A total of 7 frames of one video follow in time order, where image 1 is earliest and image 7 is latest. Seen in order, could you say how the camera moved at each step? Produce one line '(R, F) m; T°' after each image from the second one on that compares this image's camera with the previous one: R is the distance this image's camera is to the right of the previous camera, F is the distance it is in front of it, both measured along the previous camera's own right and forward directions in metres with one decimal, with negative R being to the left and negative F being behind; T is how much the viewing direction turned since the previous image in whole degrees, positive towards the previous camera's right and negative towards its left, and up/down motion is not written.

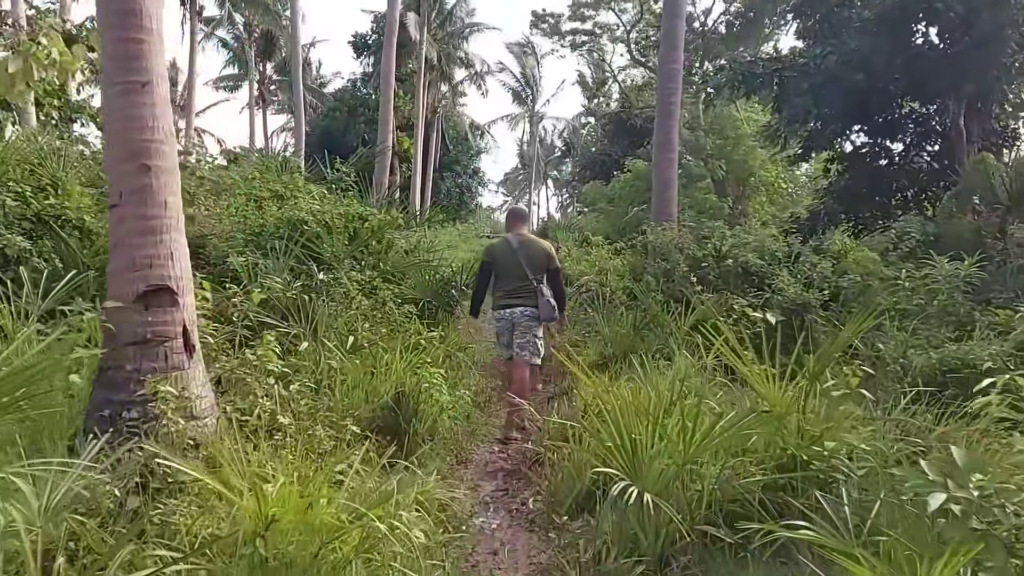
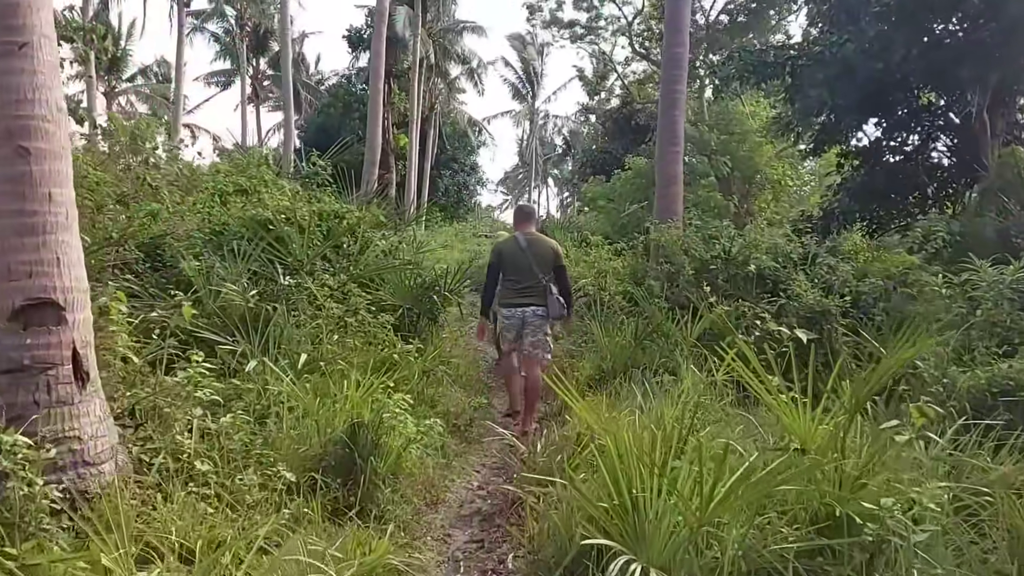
(+0.1, +0.6) m; 0°
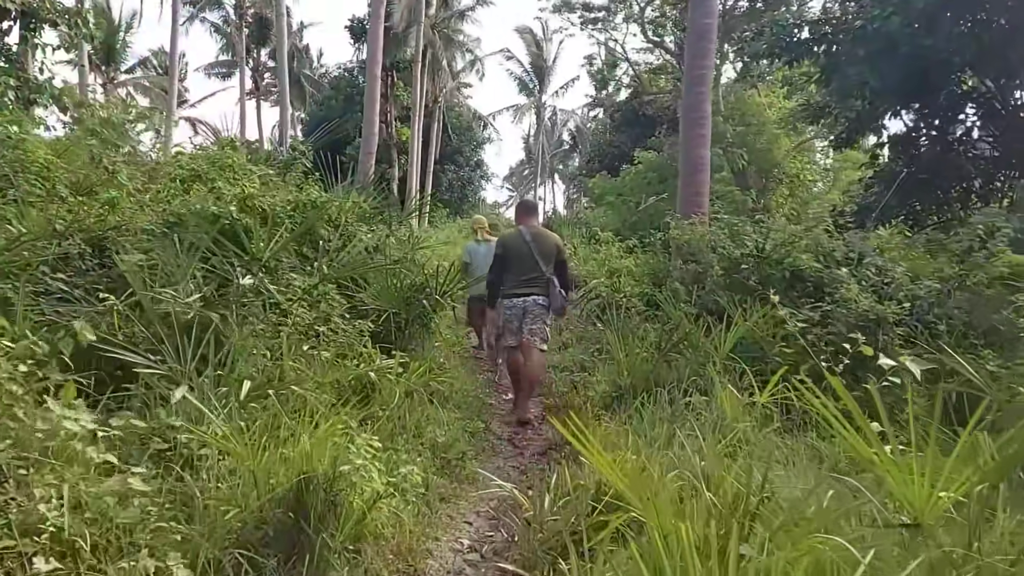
(0.0, +0.9) m; 0°
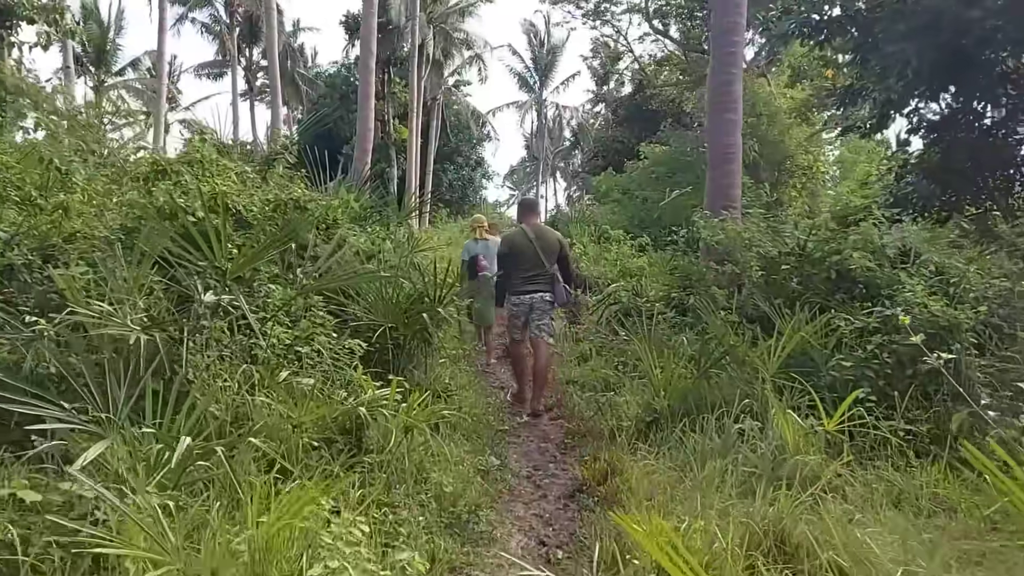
(-0.1, +0.7) m; 0°
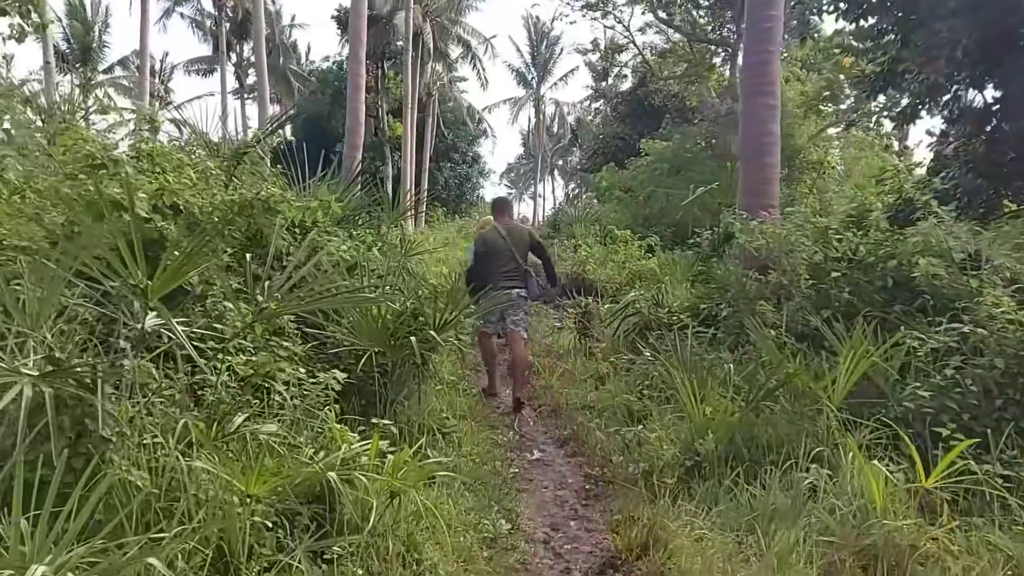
(-0.1, +0.8) m; 0°
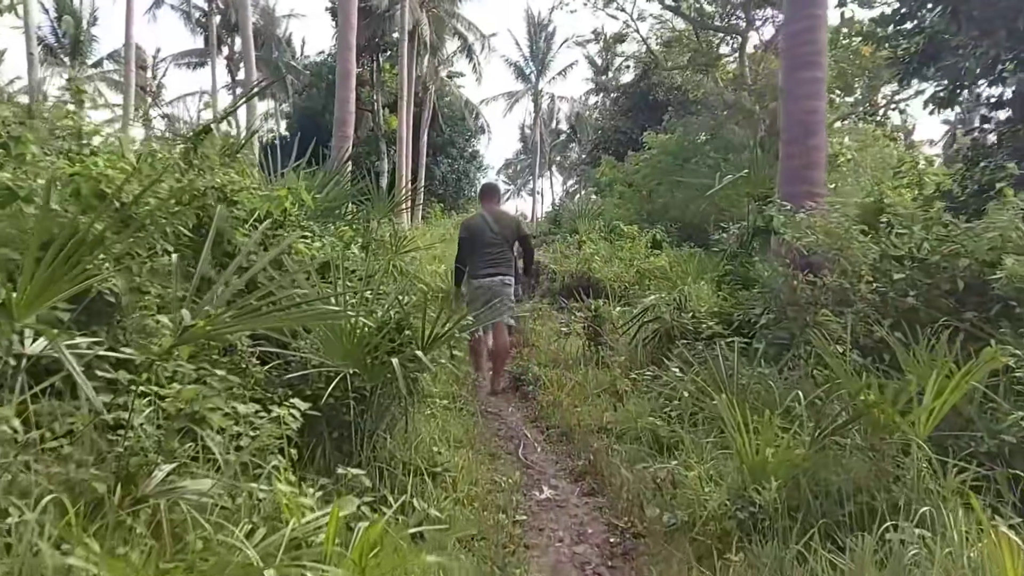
(0.0, +0.7) m; 0°
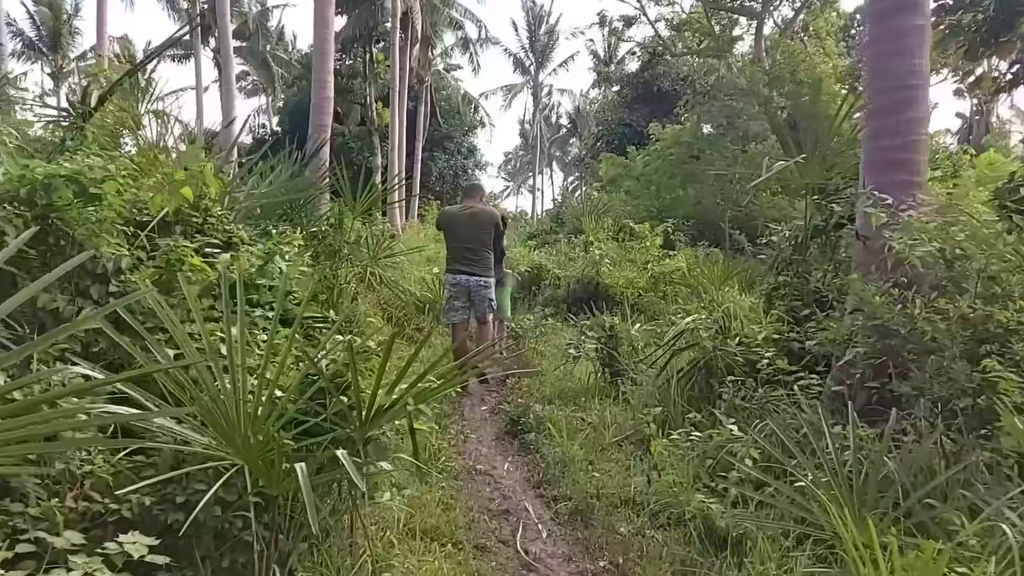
(0.0, +1.2) m; 0°
